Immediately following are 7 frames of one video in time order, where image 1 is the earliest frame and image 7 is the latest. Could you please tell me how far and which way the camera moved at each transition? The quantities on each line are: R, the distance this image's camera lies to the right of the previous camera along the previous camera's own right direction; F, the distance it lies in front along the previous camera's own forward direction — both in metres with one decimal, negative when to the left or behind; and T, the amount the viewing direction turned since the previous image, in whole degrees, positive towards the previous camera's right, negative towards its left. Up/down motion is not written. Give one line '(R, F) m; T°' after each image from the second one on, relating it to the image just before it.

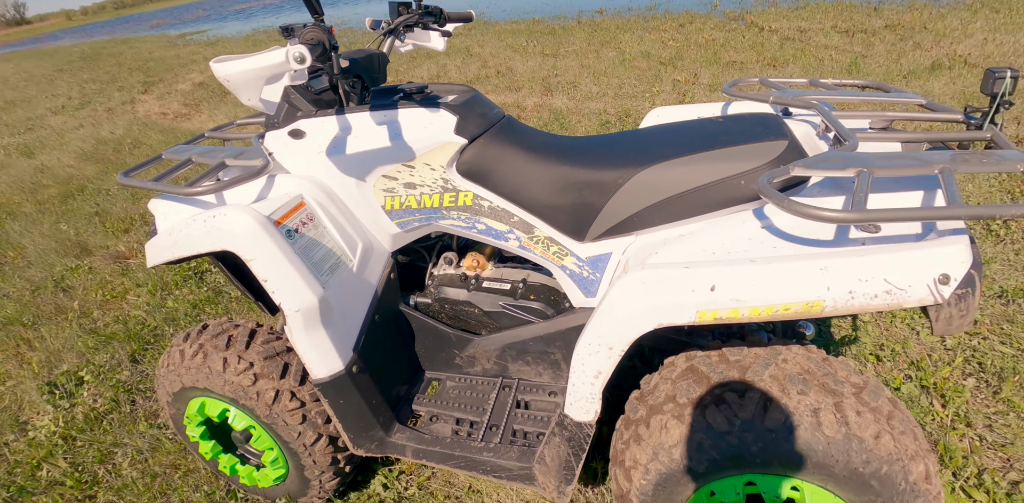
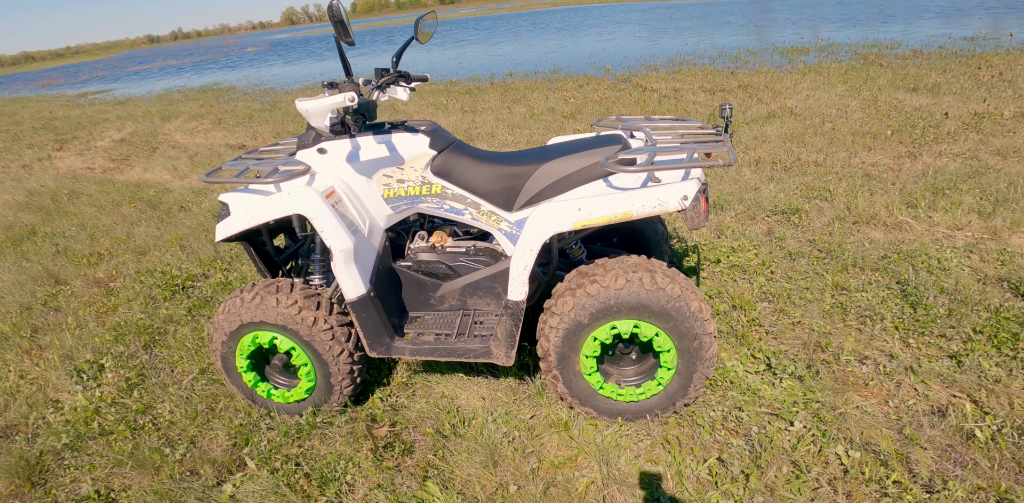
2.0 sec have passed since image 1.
(-0.2, -0.9) m; +9°
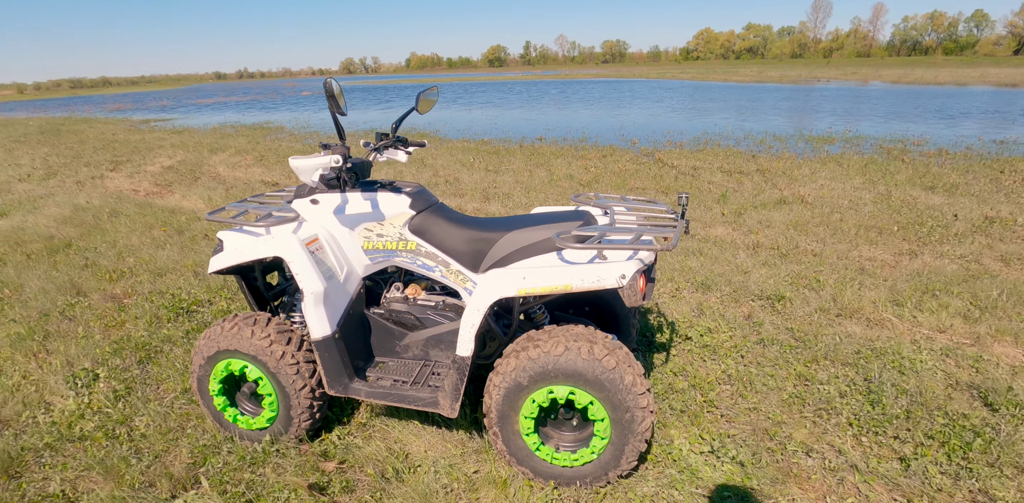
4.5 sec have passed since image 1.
(+0.3, -0.2) m; -3°
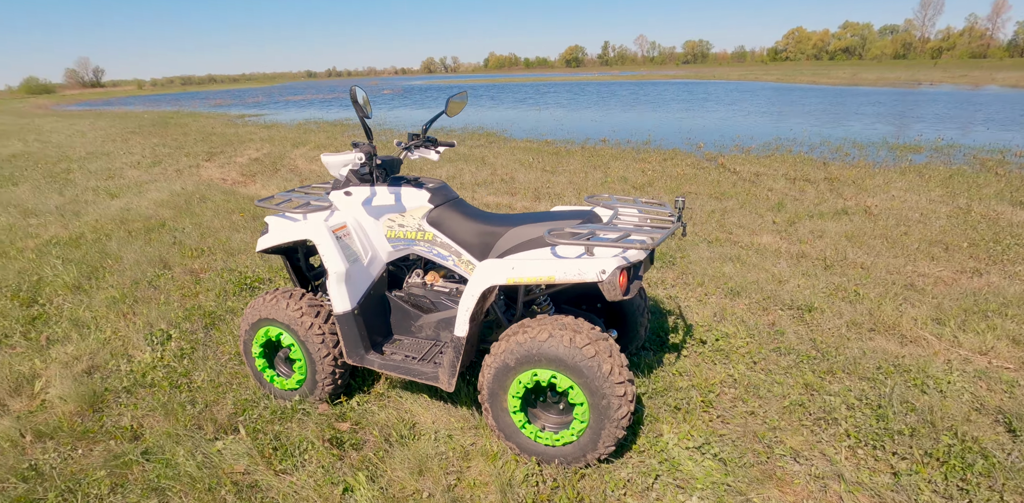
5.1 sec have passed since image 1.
(+0.4, -0.2) m; -7°
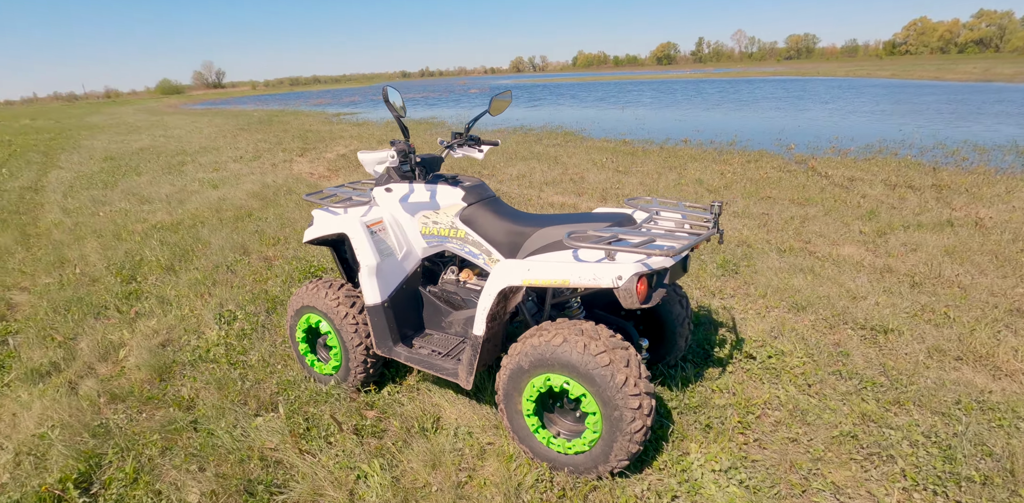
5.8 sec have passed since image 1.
(+0.3, 0.0) m; -9°
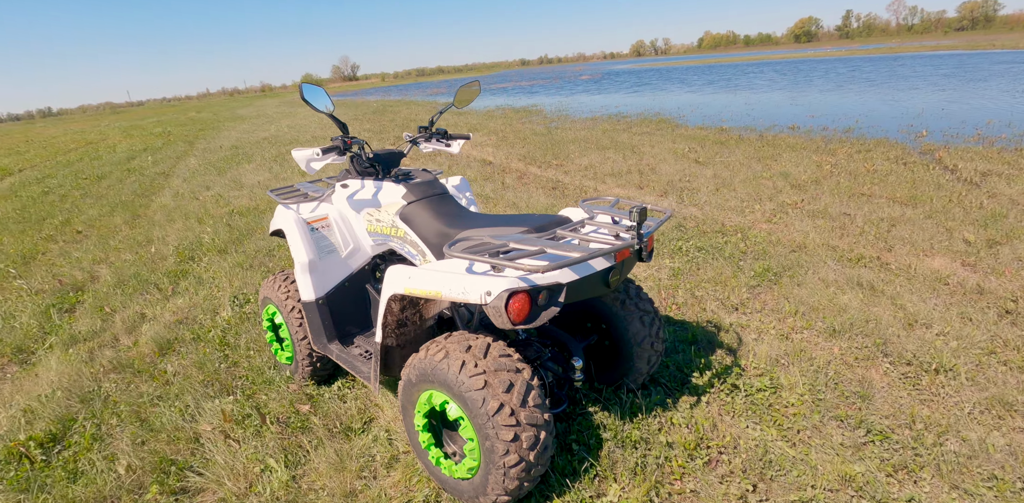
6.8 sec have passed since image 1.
(+1.0, +0.3) m; -12°
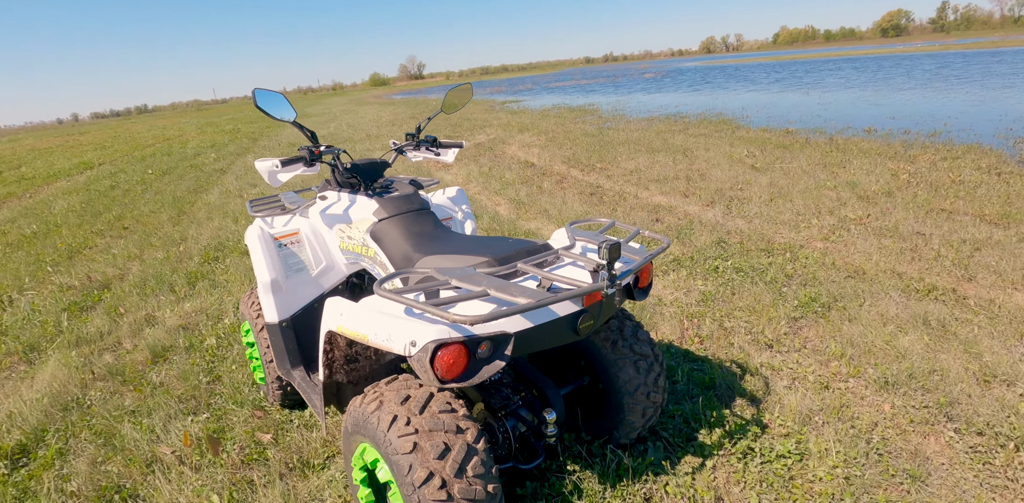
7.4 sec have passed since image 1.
(+0.4, +0.4) m; -6°
